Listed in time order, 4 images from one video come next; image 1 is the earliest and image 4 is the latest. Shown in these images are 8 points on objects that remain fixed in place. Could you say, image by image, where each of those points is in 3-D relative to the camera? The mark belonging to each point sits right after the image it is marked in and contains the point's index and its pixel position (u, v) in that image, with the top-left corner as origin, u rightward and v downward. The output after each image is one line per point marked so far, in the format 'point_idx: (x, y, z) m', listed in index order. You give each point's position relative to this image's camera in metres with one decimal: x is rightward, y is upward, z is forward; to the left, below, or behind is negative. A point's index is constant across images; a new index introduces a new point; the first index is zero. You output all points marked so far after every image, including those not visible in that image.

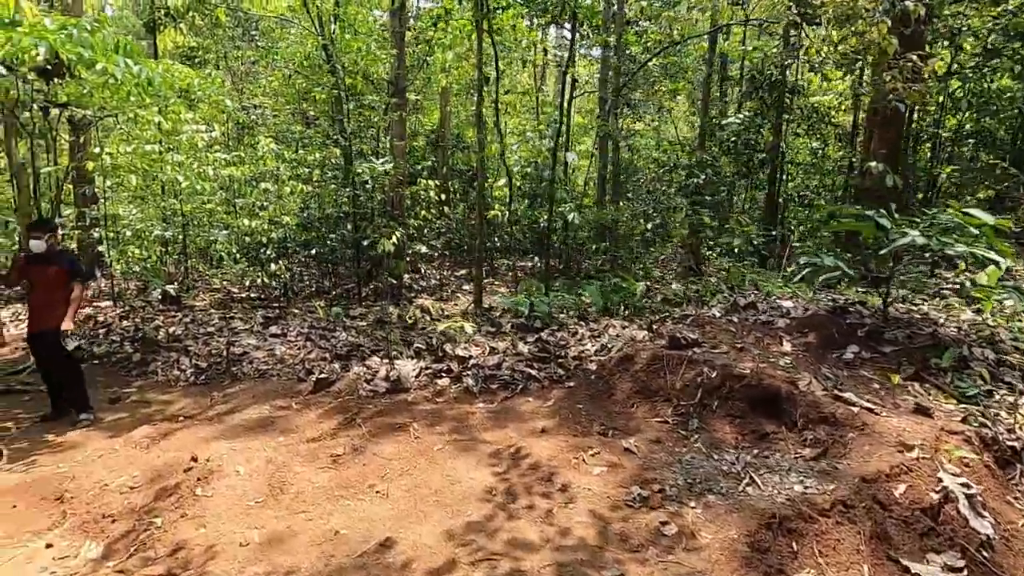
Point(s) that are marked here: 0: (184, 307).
0: (-5.1, -0.3, +8.5) m
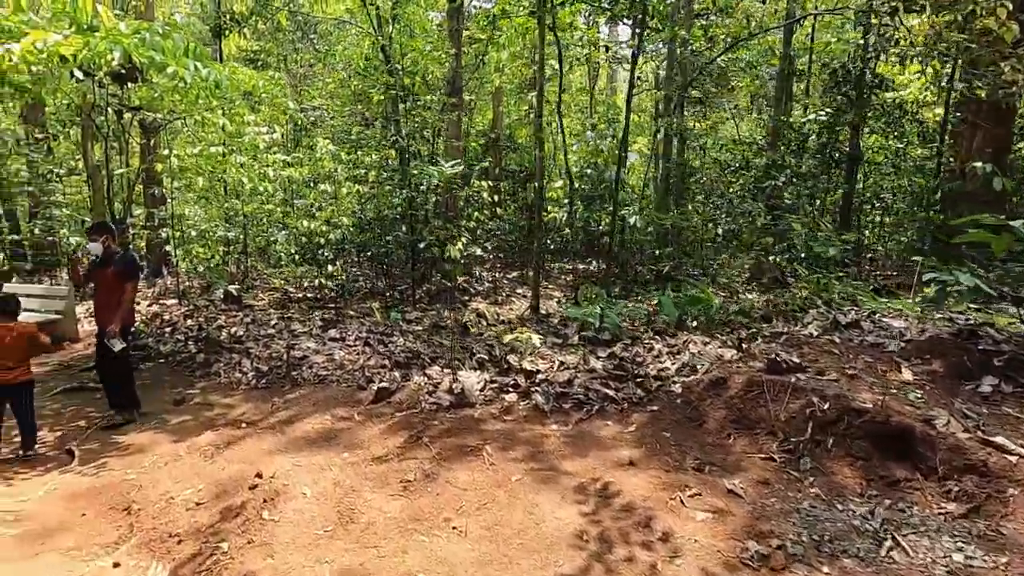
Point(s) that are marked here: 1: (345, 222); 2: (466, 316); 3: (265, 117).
0: (-4.2, -0.3, +8.6) m
1: (-2.8, +1.1, +9.1) m
2: (-0.7, -0.4, +8.1) m
3: (-4.5, +3.1, +9.8) m
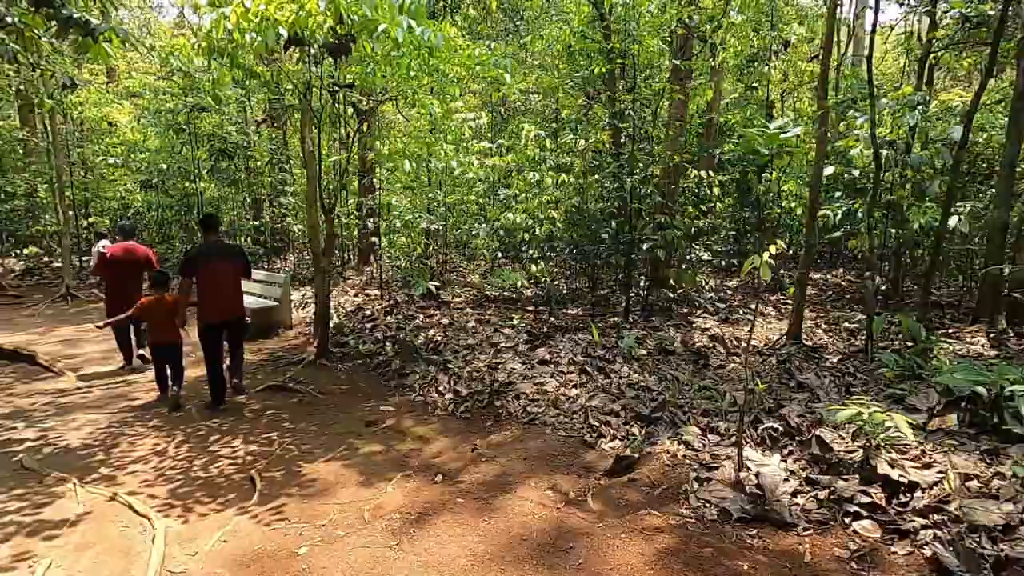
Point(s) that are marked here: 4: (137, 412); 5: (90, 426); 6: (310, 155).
0: (-1.0, -0.3, +8.0) m
1: (+0.6, +1.1, +8.0) m
2: (+2.2, -0.6, +6.4) m
3: (-0.7, +3.1, +9.1) m
4: (-3.4, -1.1, +5.0) m
5: (-3.6, -1.2, +4.7) m
6: (-2.4, +1.6, +6.5) m
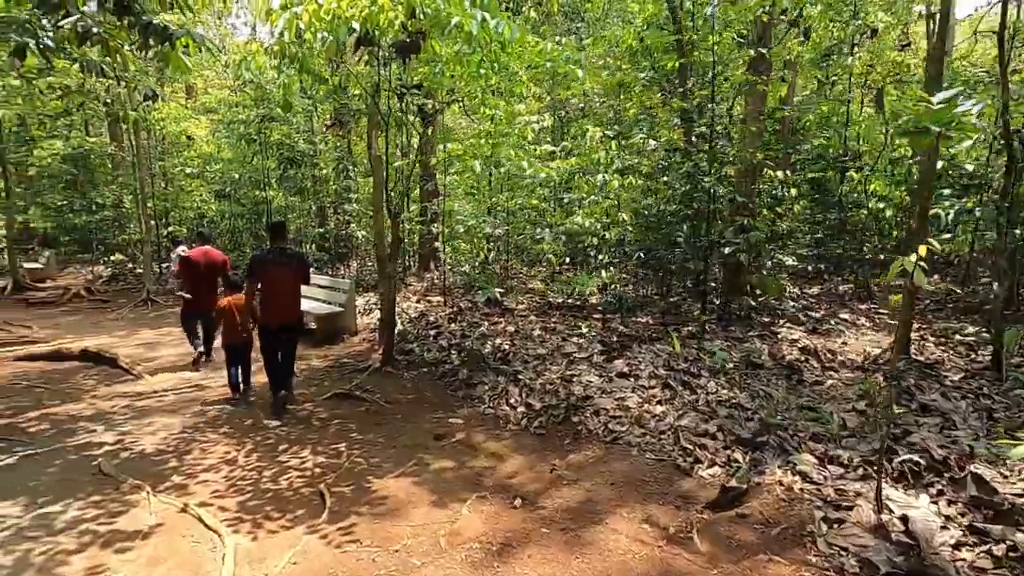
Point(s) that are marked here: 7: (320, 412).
0: (-0.1, -0.4, +7.8) m
1: (+1.5, +1.0, +7.6) m
2: (+2.9, -0.7, +5.9) m
3: (+0.4, +3.0, +8.9) m
4: (-2.8, -1.2, +5.0) m
5: (-3.0, -1.2, +4.7) m
6: (-1.6, +1.5, +6.4) m
7: (-1.8, -1.1, +5.1) m
